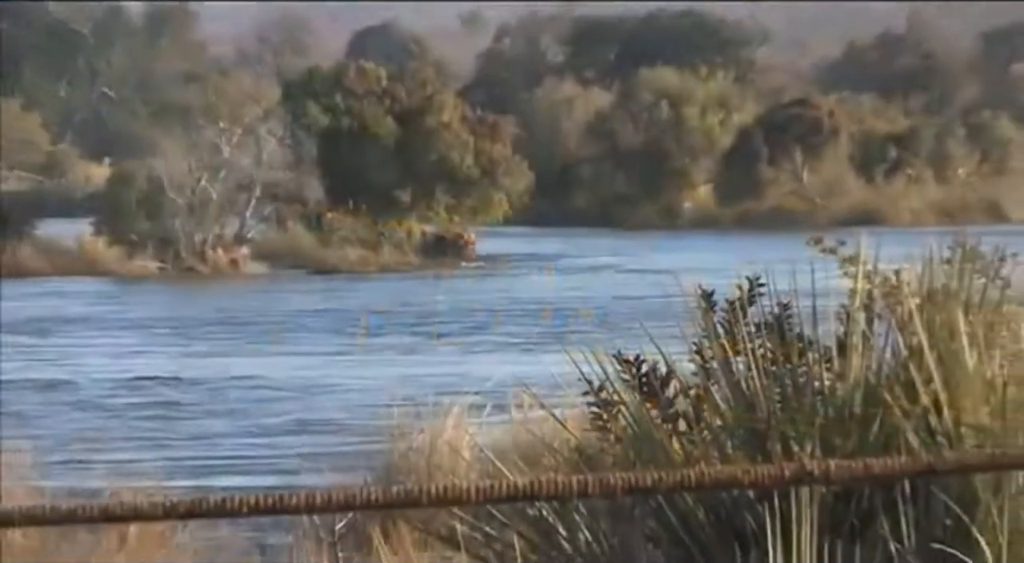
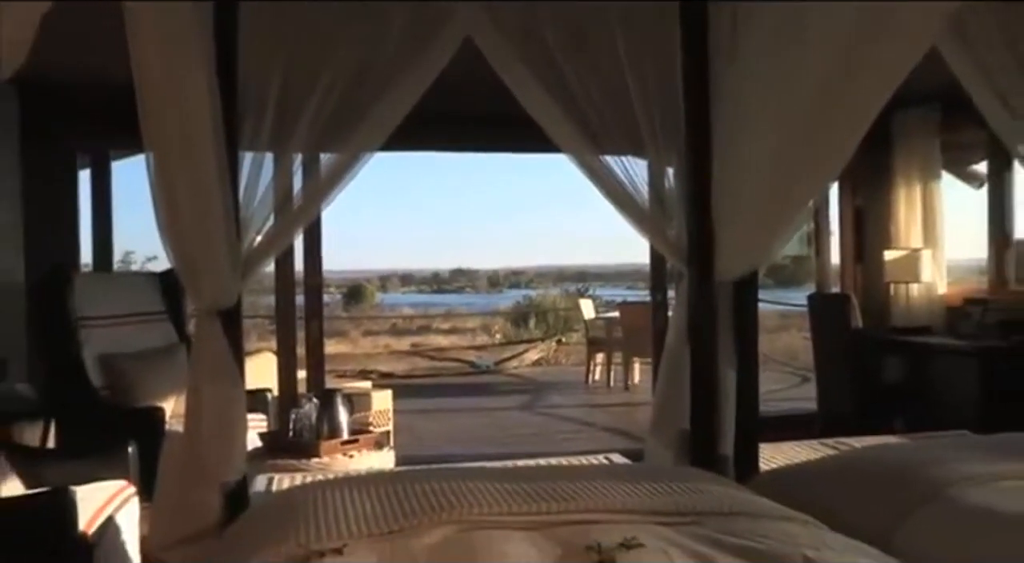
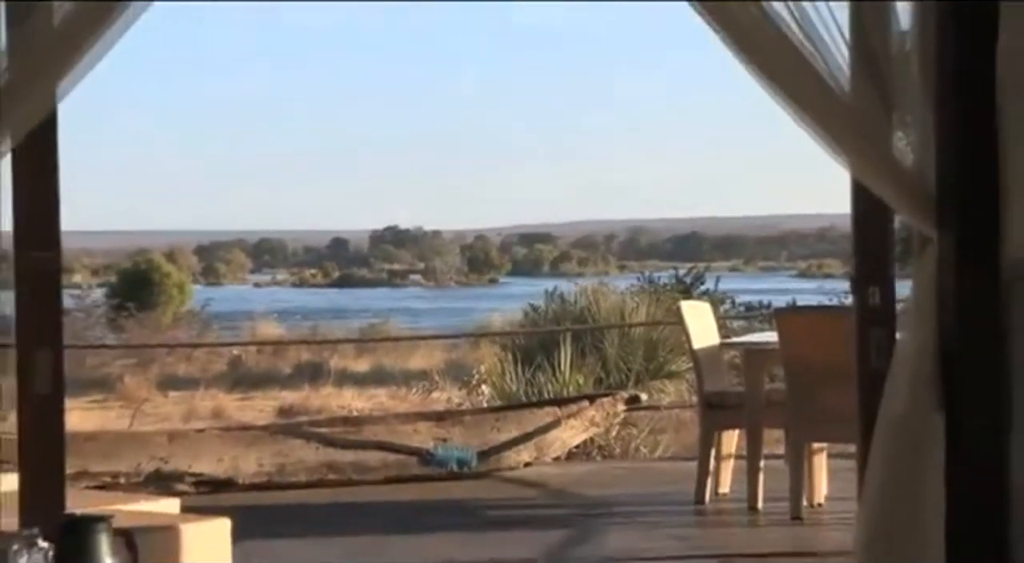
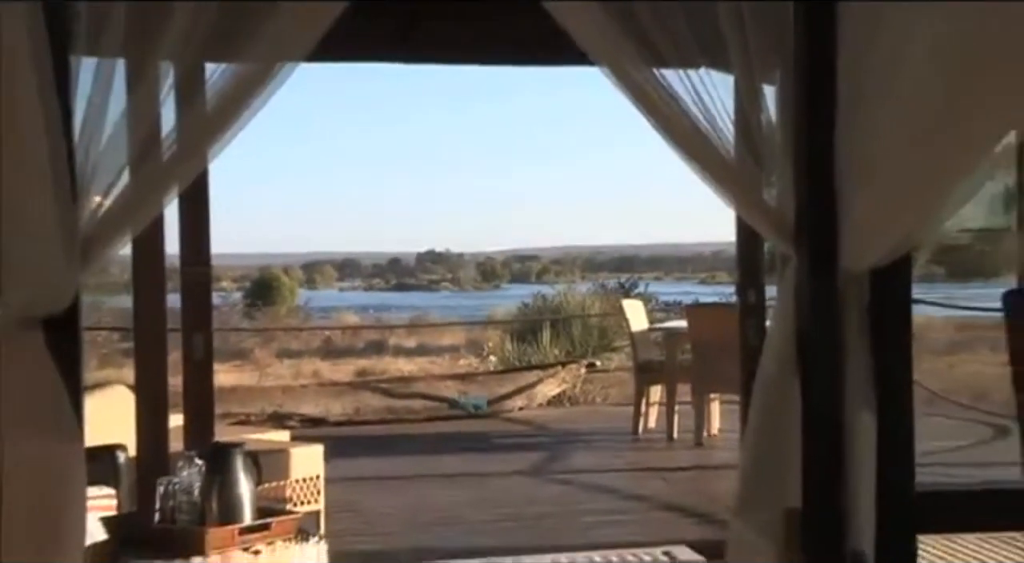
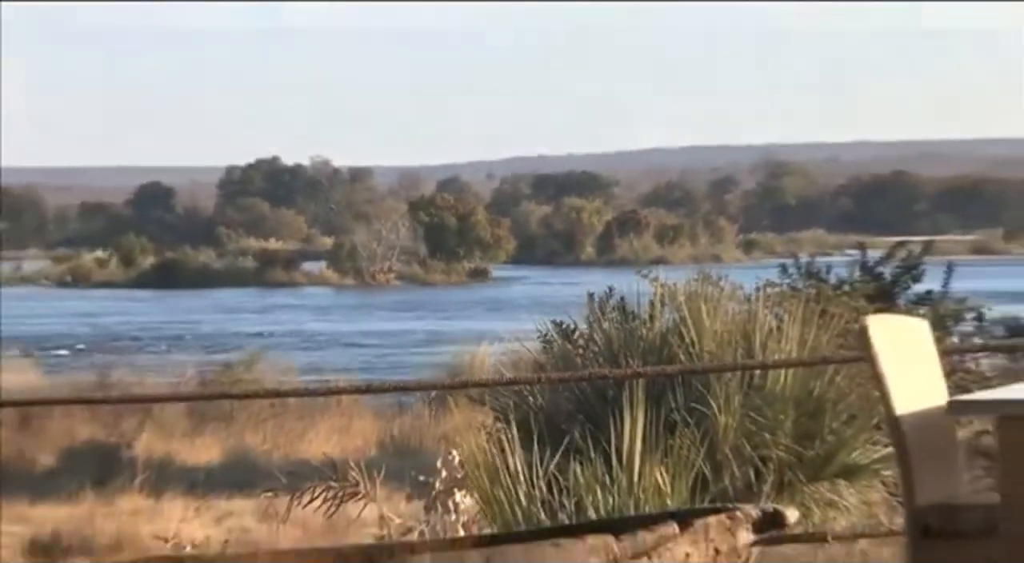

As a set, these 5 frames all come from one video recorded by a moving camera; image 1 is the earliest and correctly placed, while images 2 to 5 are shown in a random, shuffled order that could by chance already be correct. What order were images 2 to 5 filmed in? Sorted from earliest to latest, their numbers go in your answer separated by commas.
5, 3, 4, 2
